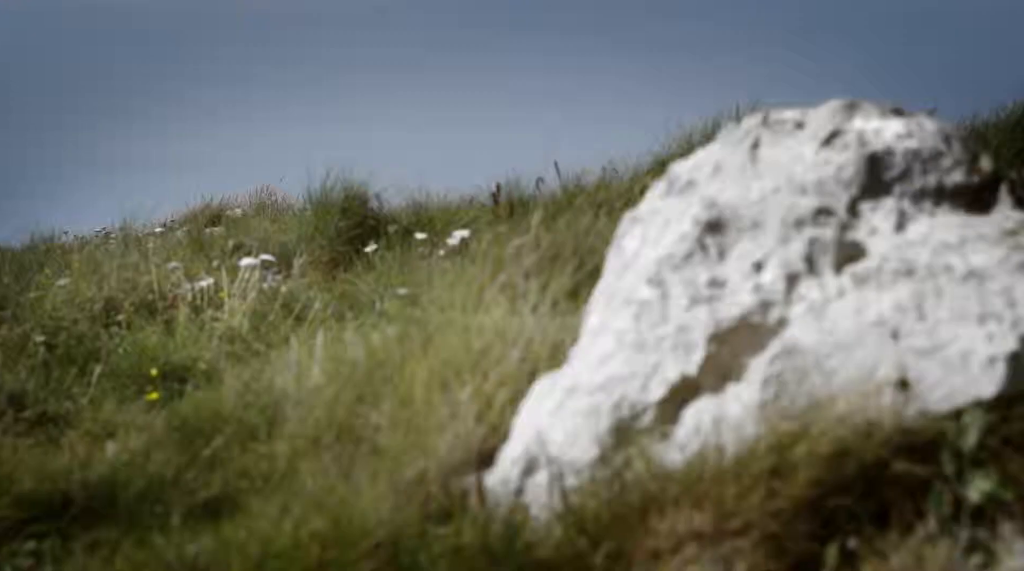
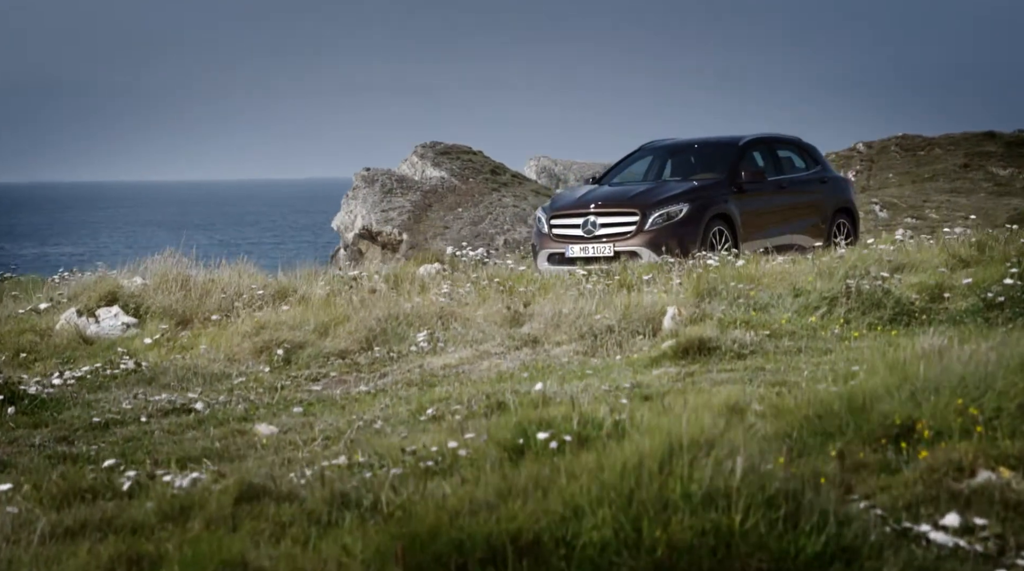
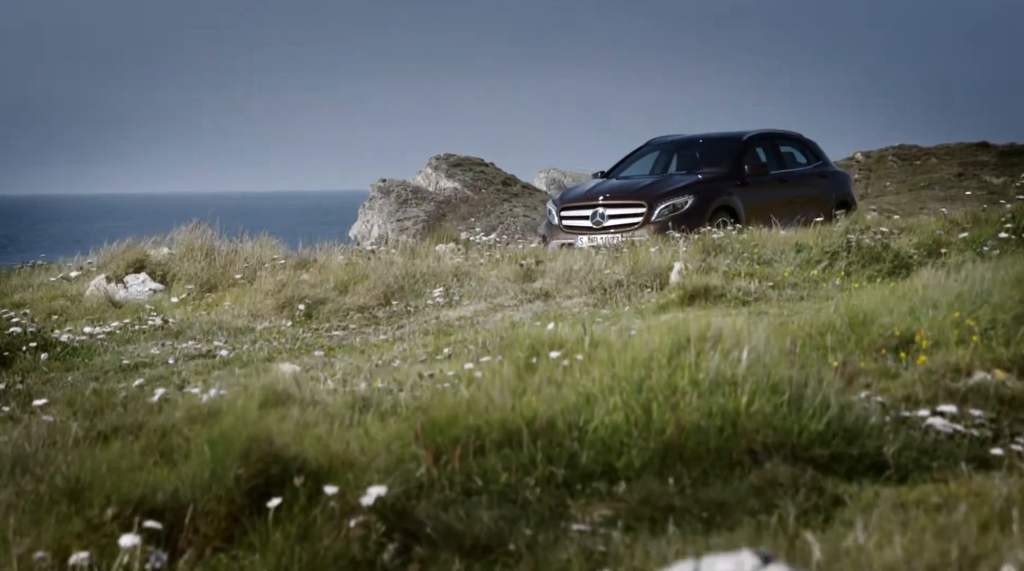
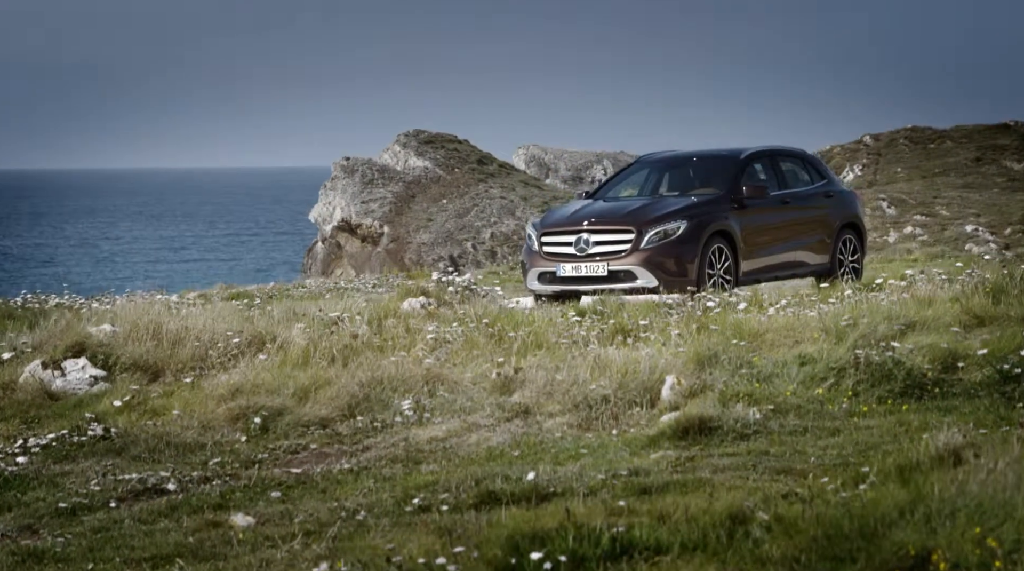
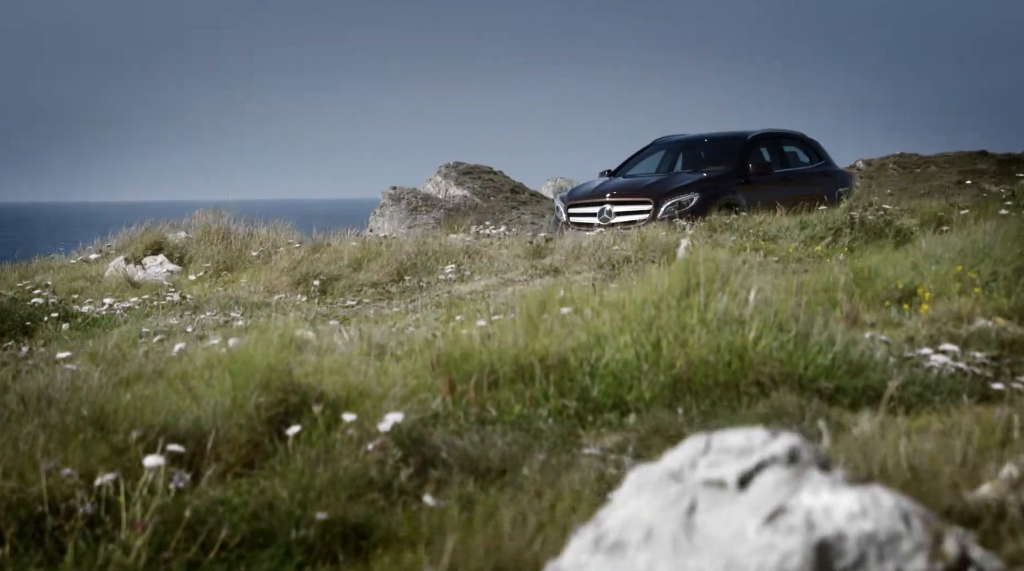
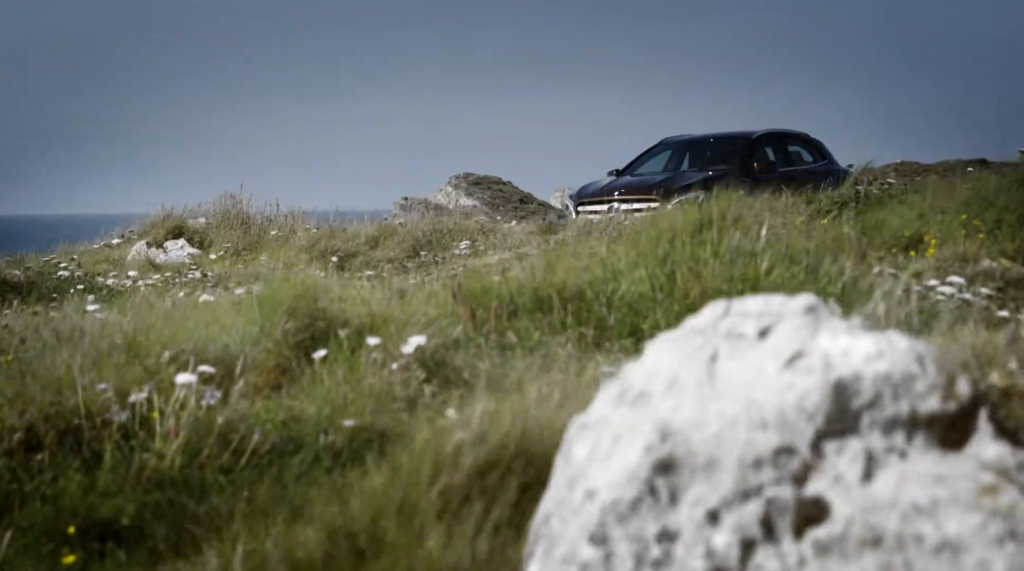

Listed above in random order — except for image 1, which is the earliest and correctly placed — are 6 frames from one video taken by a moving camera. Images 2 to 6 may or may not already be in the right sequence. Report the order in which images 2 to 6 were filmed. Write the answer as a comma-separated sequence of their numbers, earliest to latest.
6, 5, 3, 2, 4
